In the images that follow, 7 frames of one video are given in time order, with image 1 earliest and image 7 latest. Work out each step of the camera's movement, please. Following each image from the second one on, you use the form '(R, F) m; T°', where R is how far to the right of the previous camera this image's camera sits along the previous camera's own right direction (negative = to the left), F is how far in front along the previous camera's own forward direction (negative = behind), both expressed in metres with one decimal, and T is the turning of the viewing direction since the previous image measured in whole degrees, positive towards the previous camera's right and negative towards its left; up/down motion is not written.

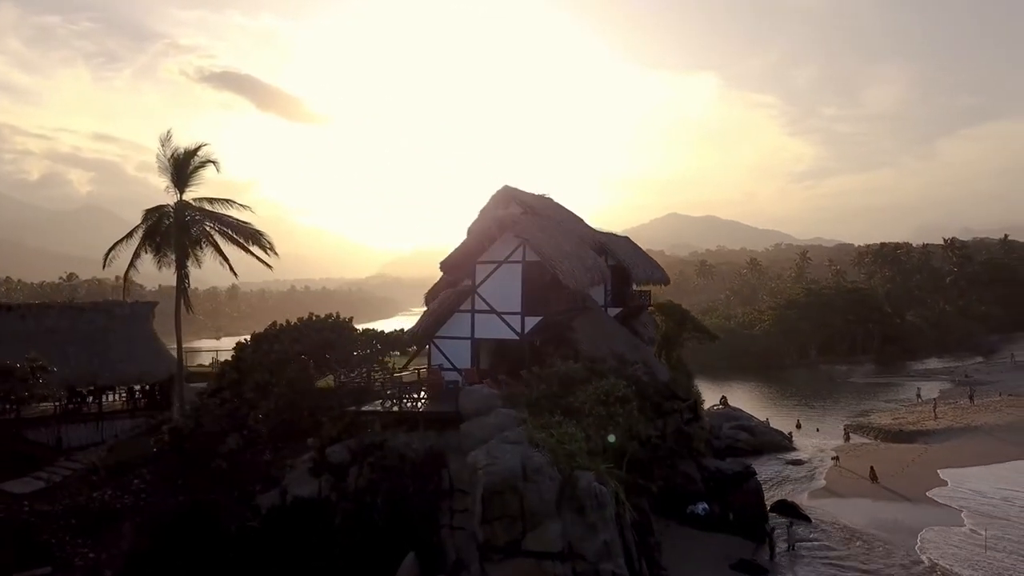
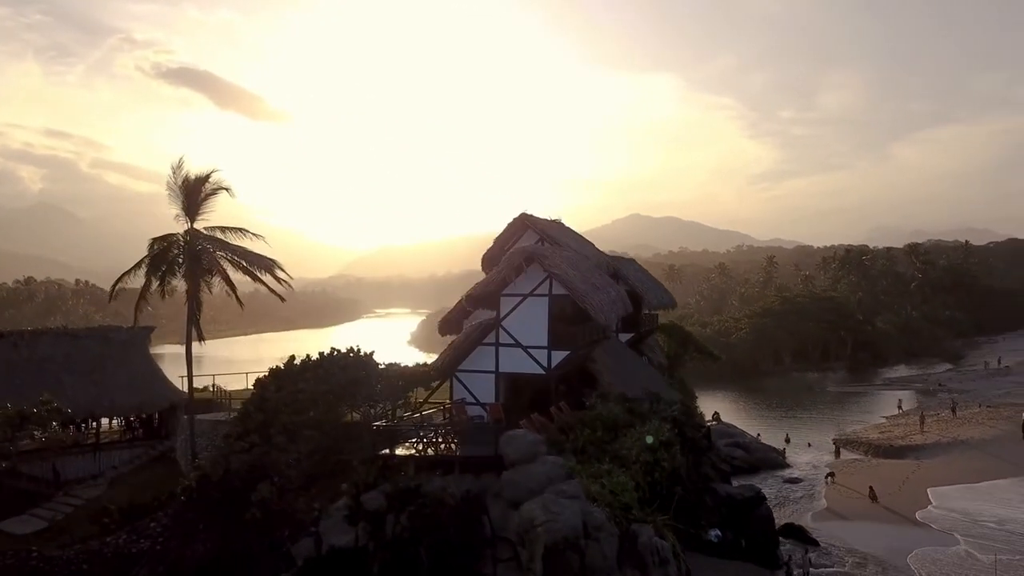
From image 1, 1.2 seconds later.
(-1.2, +0.3) m; +2°
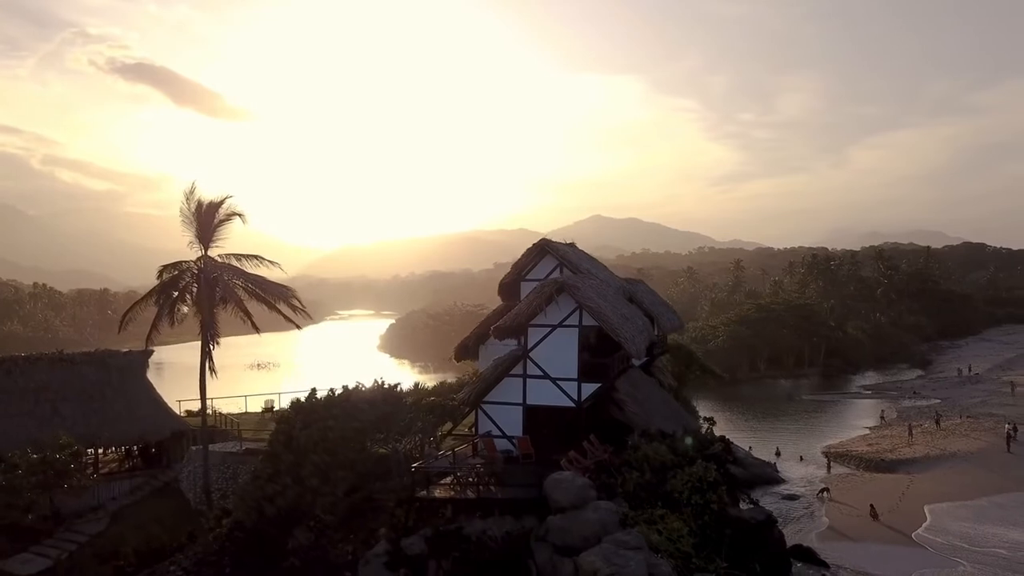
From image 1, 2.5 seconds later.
(-1.3, +0.3) m; +2°
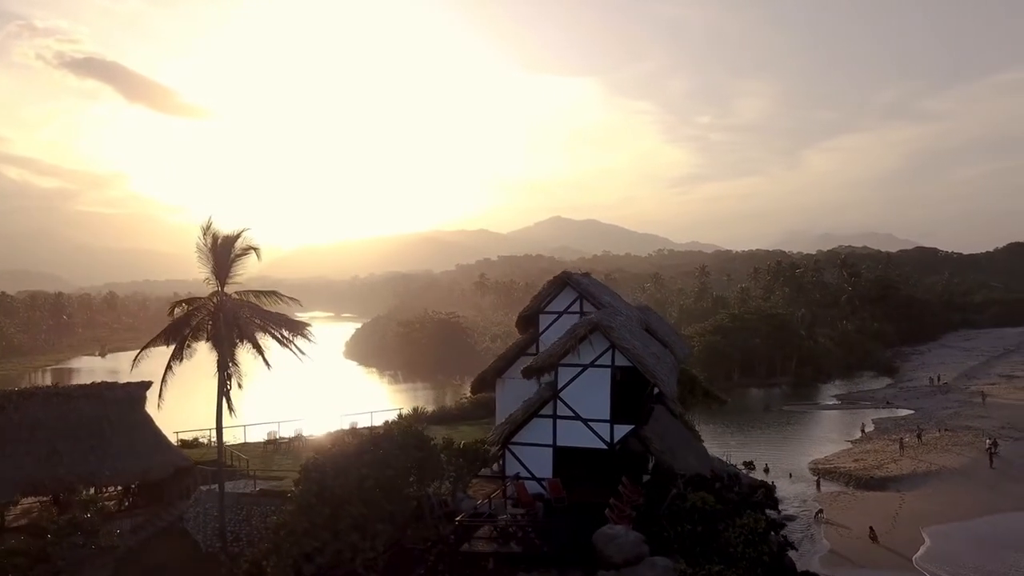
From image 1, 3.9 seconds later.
(-1.4, +0.3) m; +2°
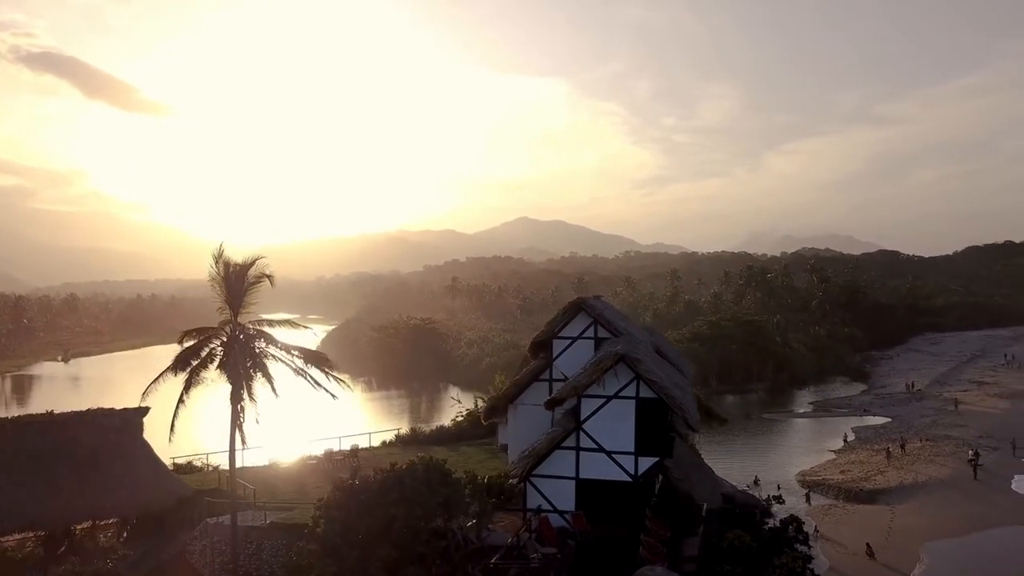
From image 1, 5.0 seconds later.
(-1.1, +0.2) m; +2°
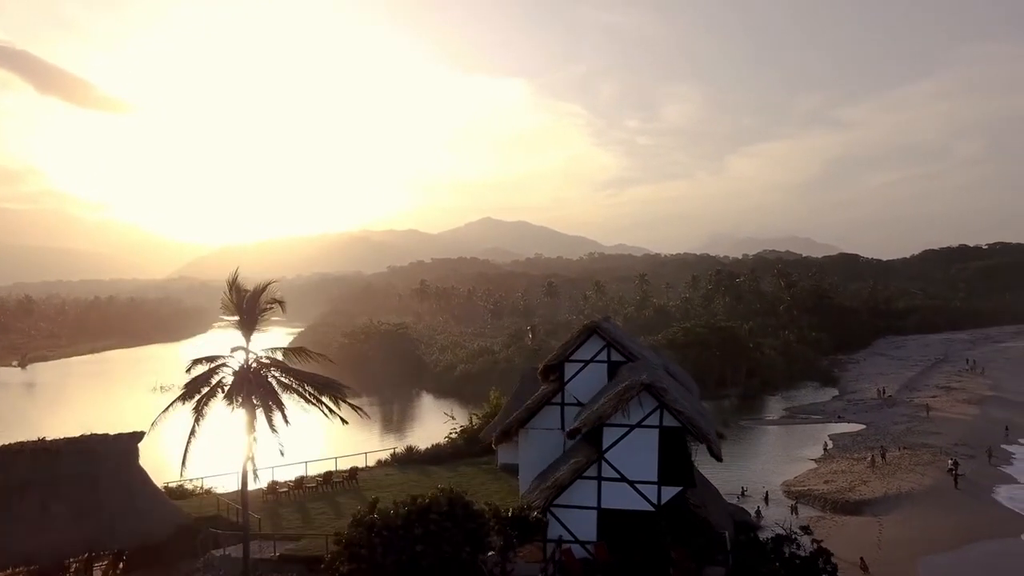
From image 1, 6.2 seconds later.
(-1.1, +0.3) m; +2°
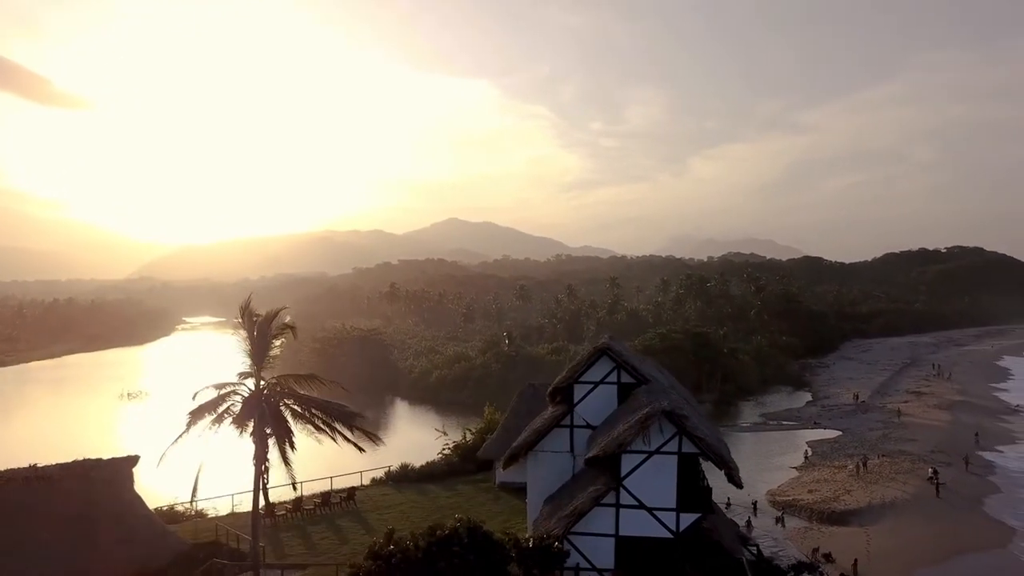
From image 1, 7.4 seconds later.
(-1.0, +0.2) m; +2°
